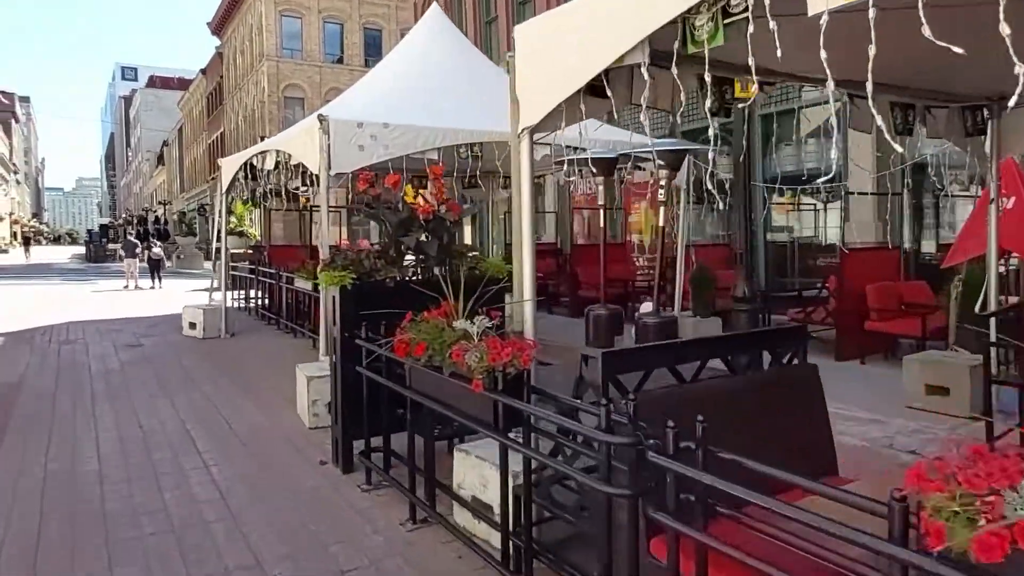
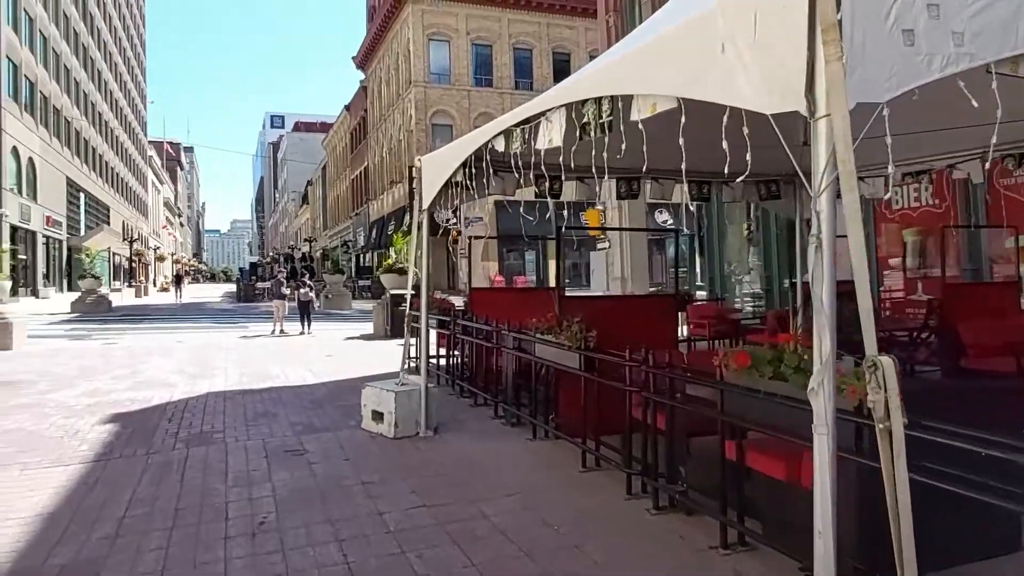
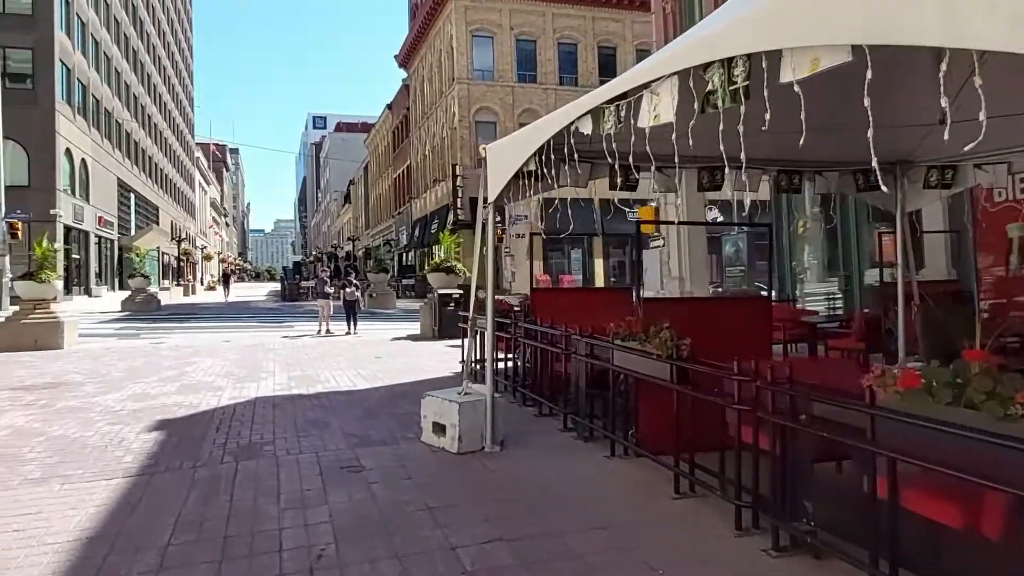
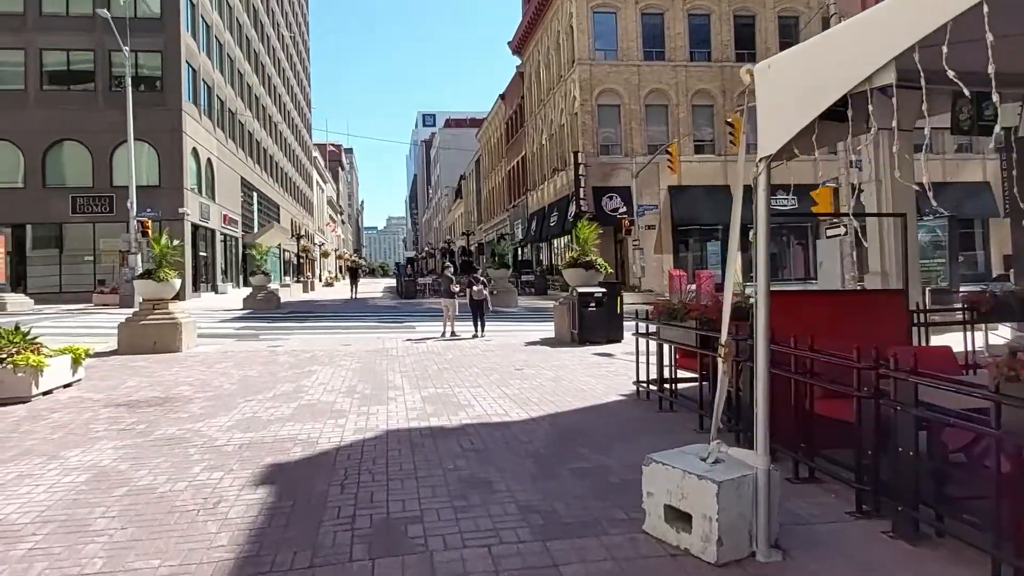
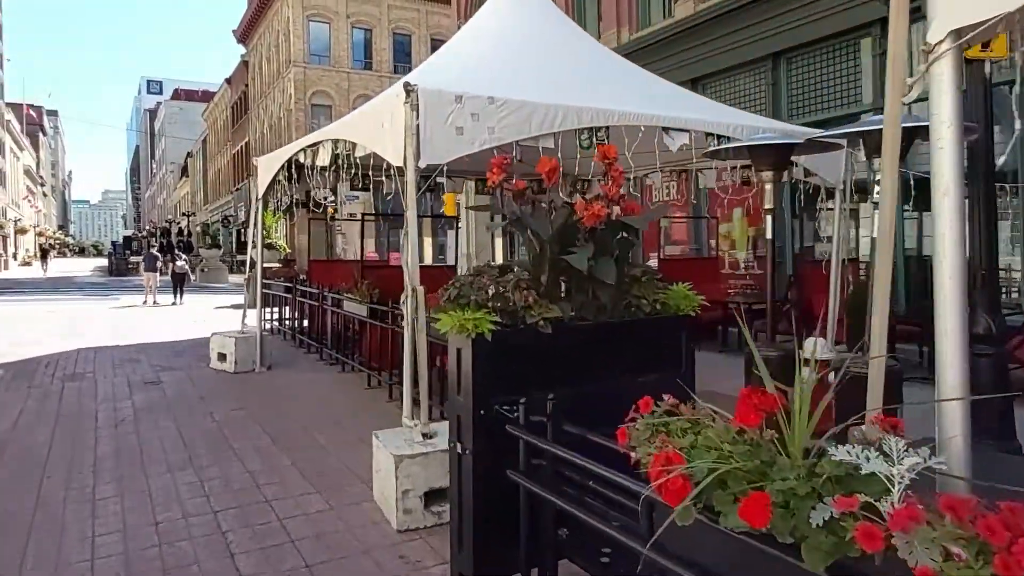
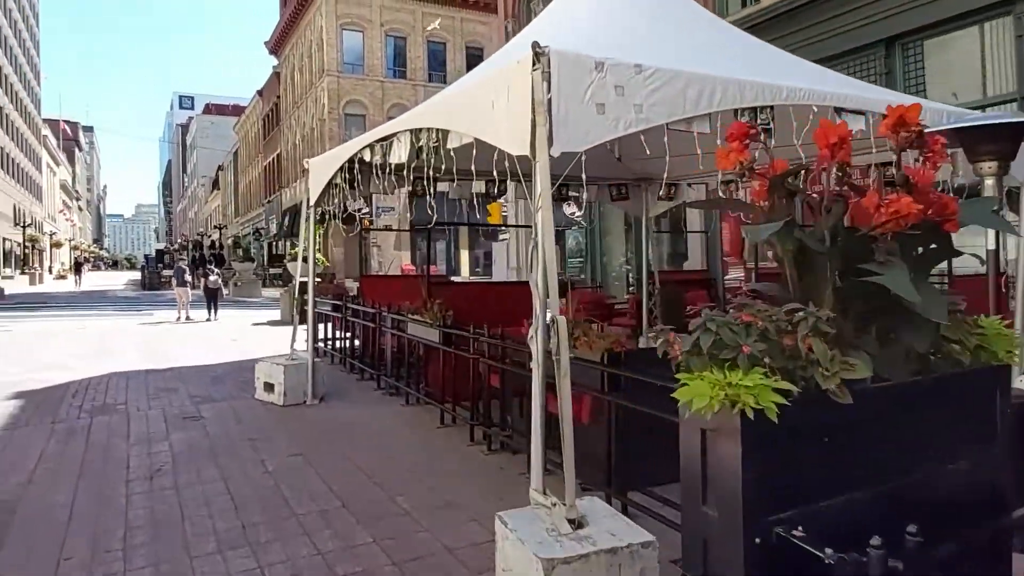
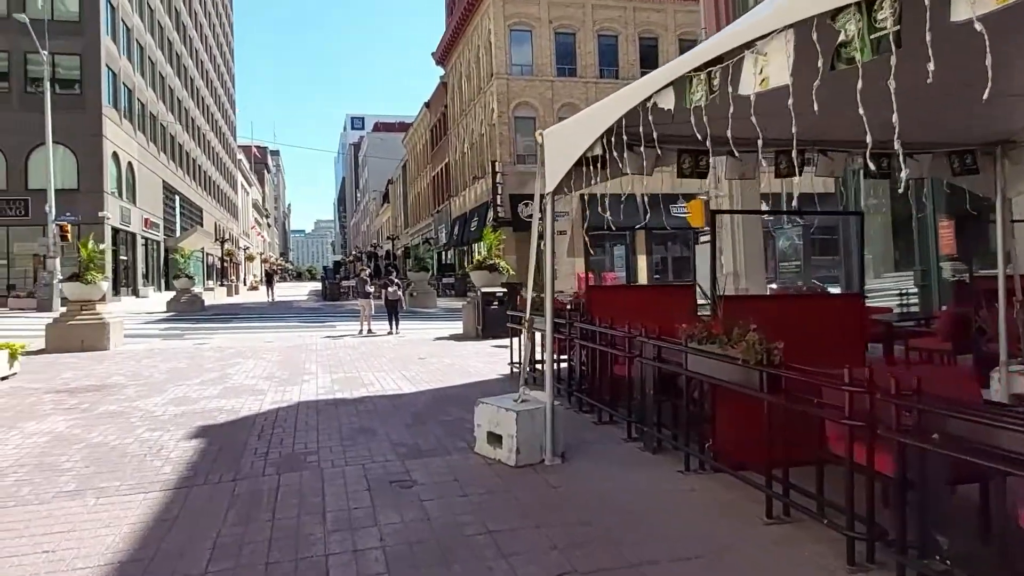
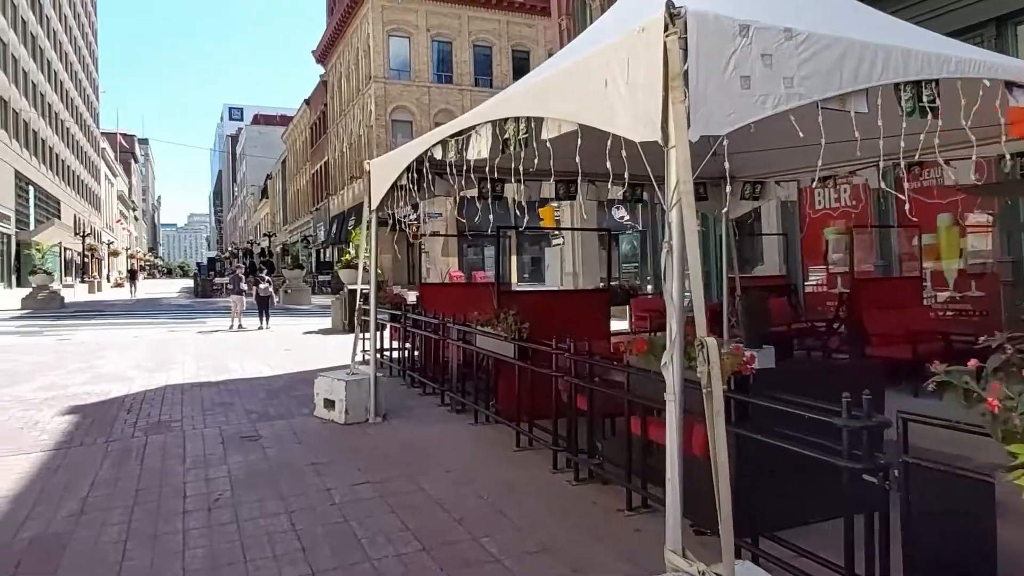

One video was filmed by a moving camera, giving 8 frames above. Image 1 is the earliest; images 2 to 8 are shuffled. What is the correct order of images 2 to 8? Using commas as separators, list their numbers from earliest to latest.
5, 6, 8, 2, 3, 7, 4
